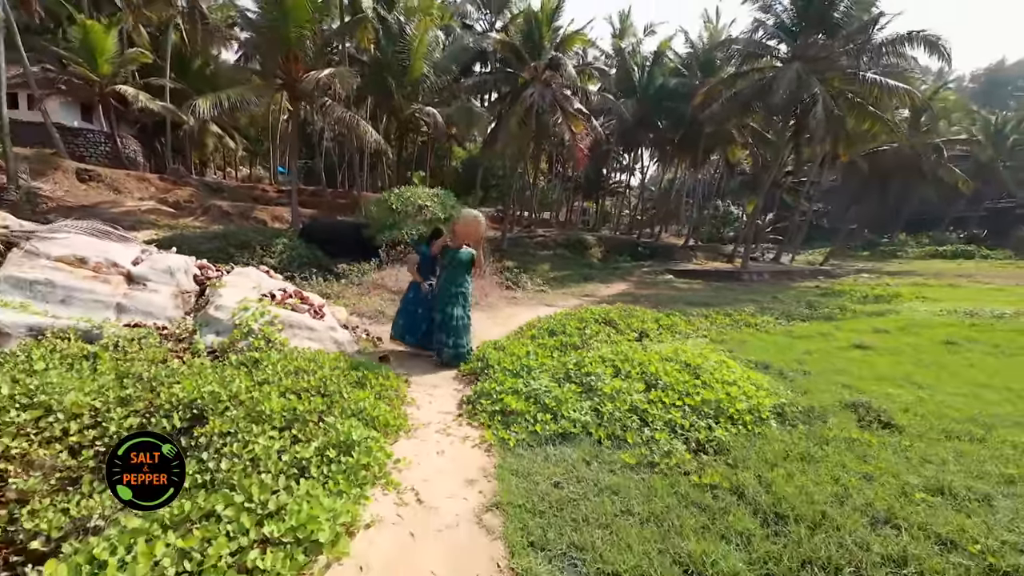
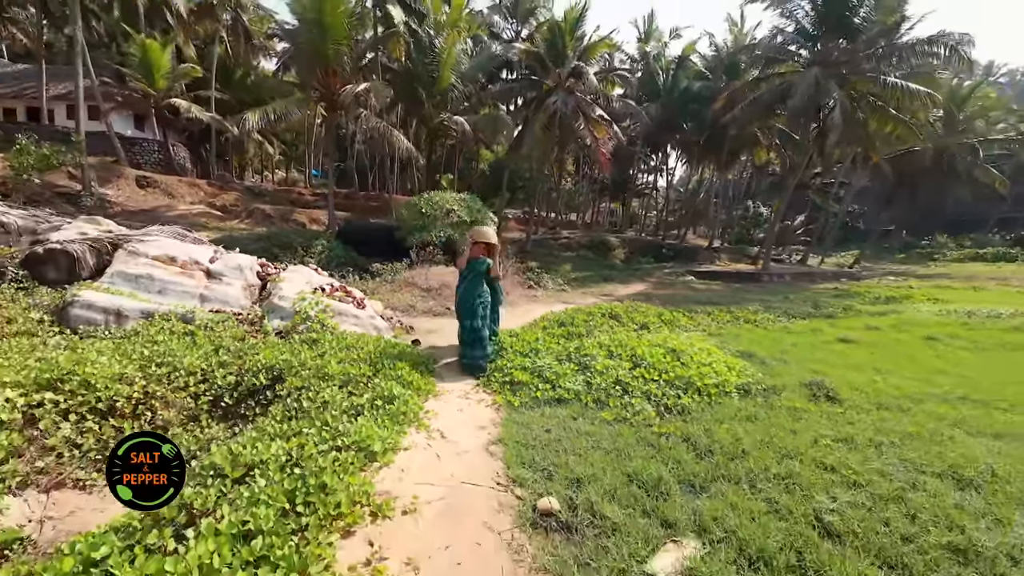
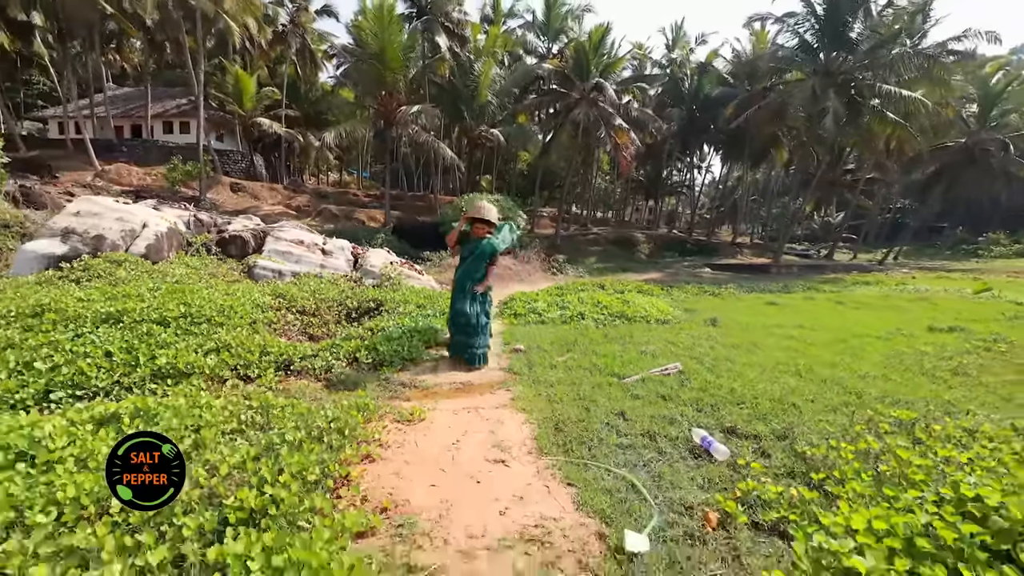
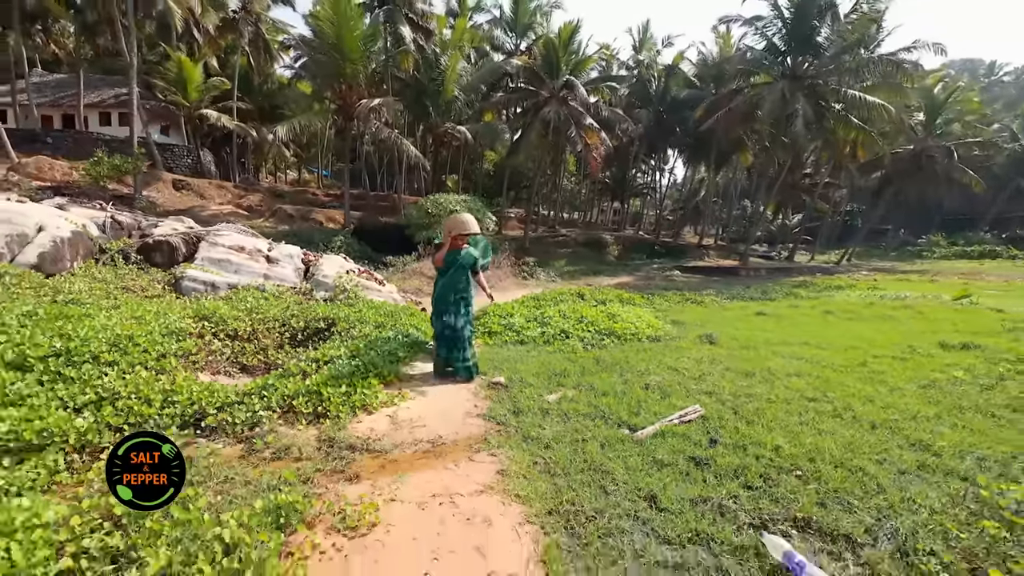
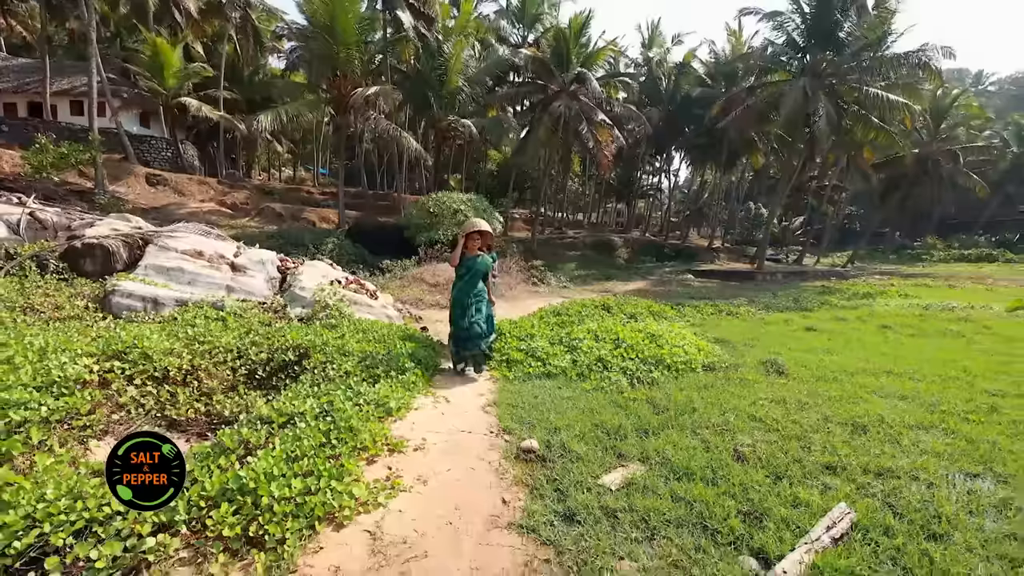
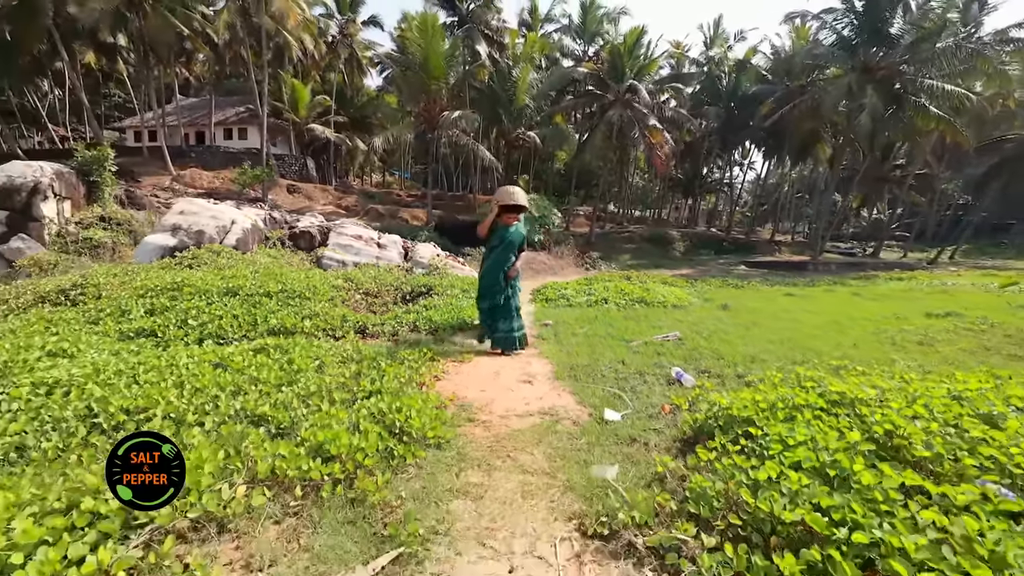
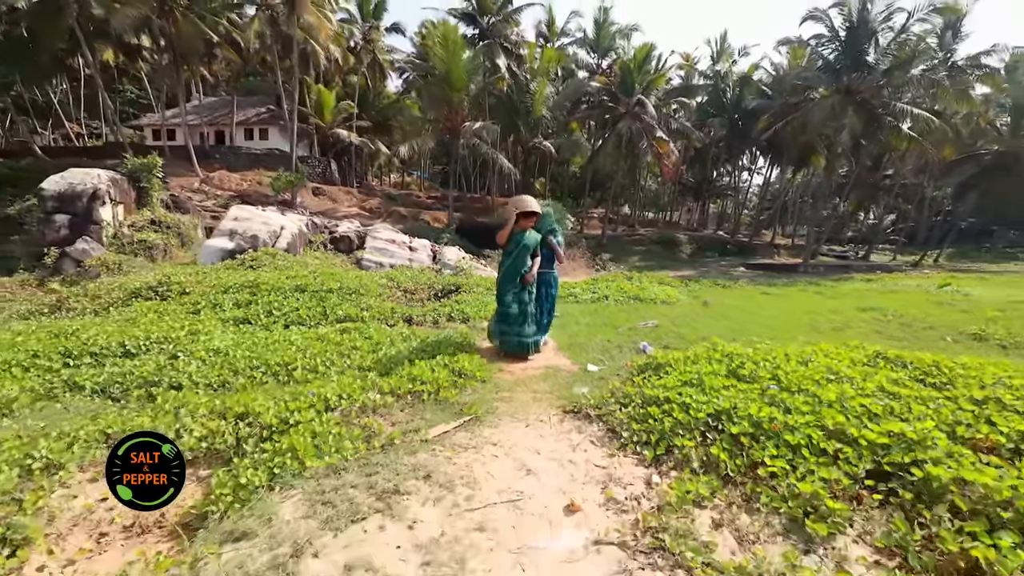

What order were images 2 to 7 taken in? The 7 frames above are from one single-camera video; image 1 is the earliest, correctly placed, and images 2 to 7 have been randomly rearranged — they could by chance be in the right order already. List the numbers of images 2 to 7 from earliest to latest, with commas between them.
2, 5, 4, 3, 6, 7
